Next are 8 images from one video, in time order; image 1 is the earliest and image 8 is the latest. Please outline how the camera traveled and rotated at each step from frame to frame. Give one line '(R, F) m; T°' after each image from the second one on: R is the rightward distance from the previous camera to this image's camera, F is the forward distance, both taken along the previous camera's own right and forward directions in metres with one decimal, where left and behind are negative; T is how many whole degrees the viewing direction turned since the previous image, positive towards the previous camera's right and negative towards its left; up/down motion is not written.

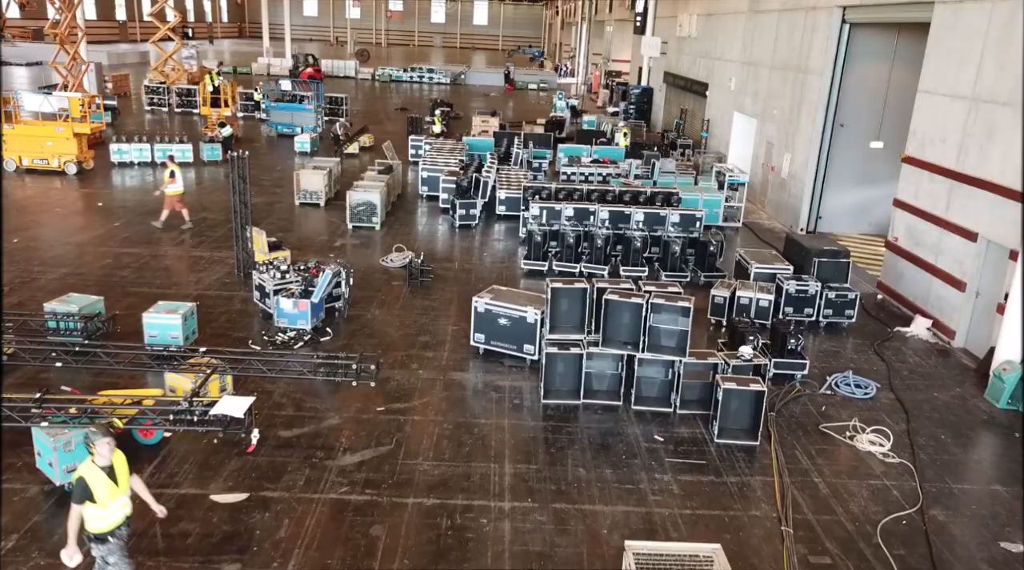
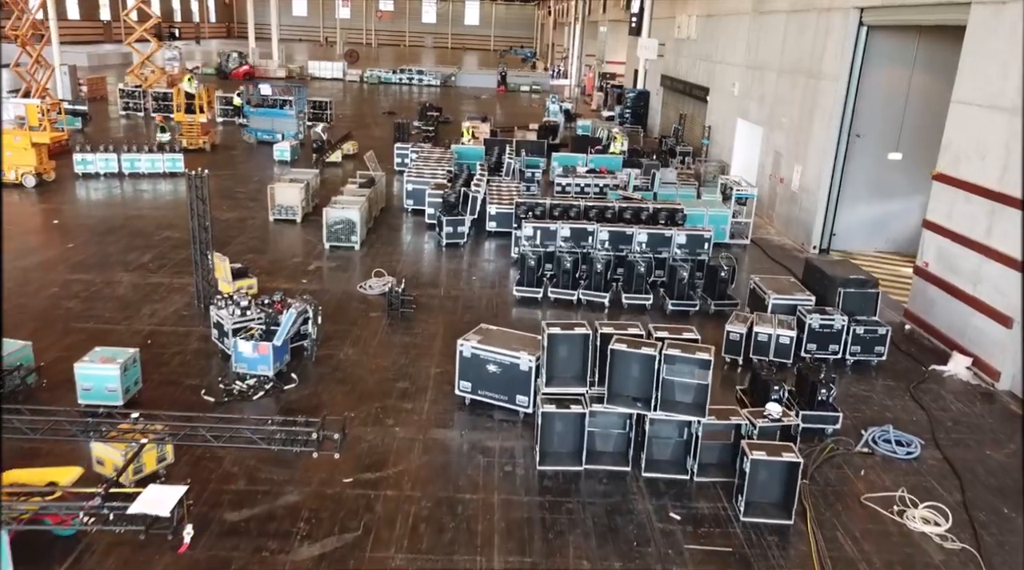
(0.0, +1.4) m; +1°
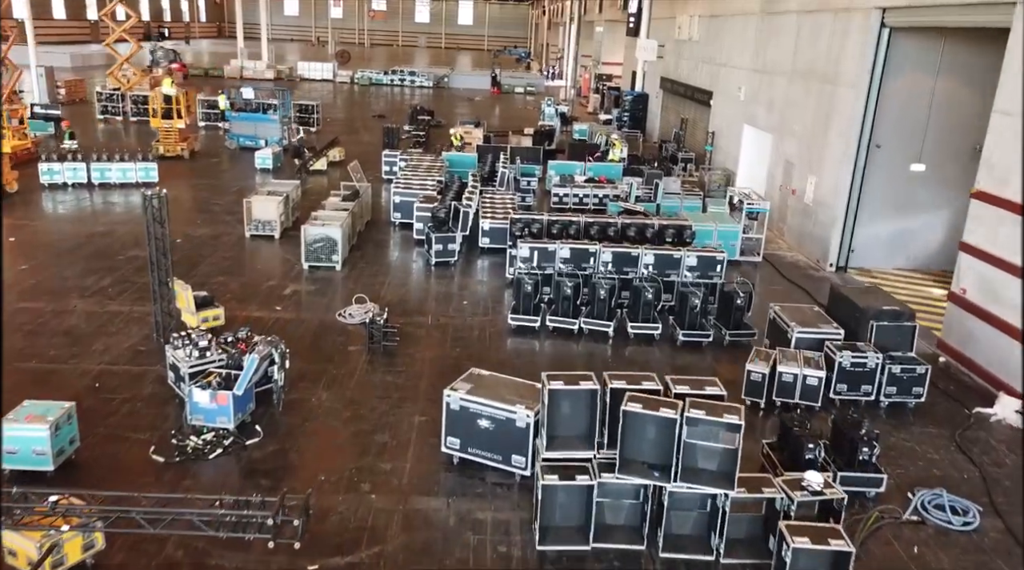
(0.0, +1.2) m; 0°
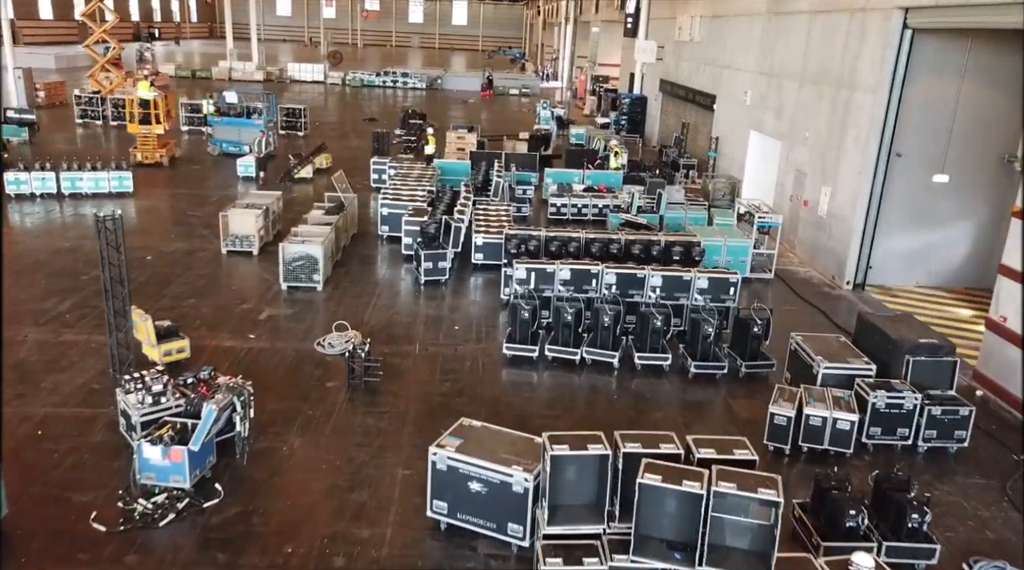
(0.0, +1.1) m; 0°
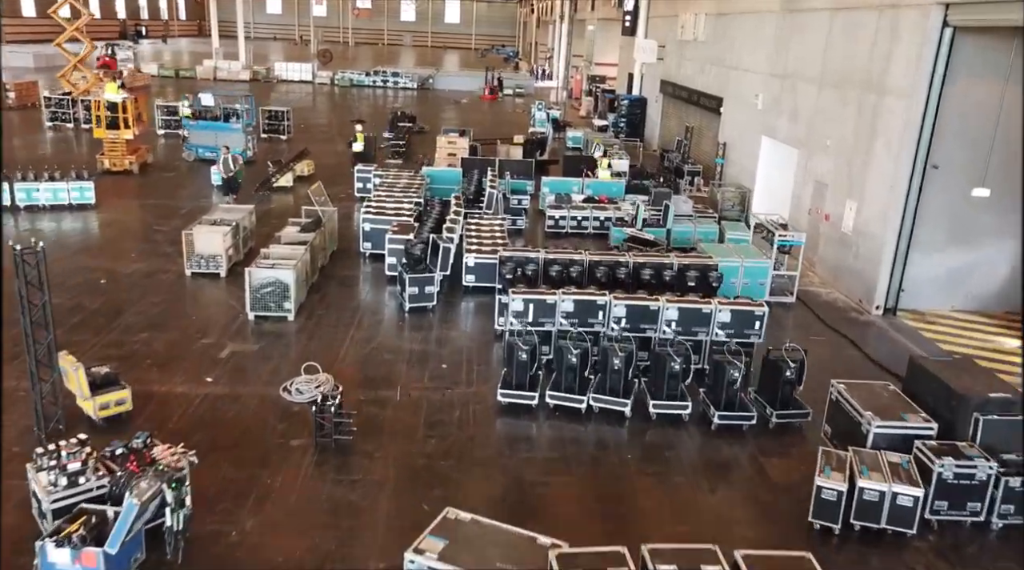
(0.0, +1.5) m; 0°
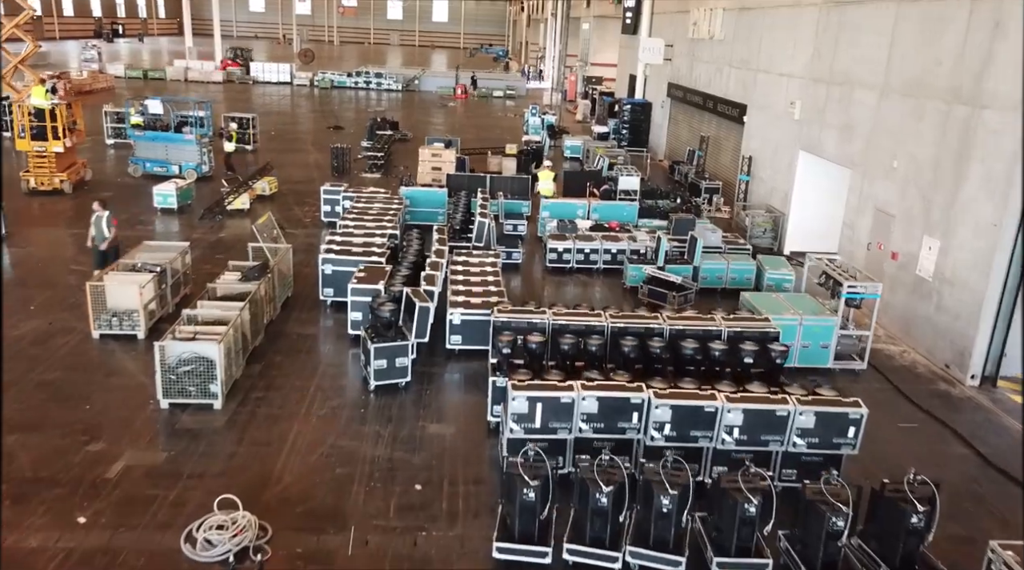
(-0.1, +3.0) m; +1°
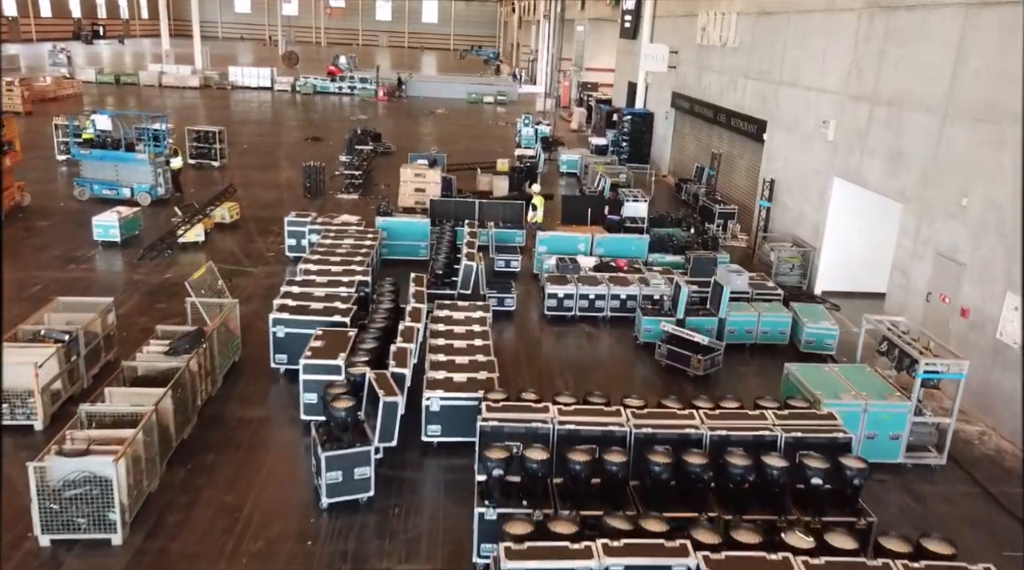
(0.0, +2.3) m; +1°
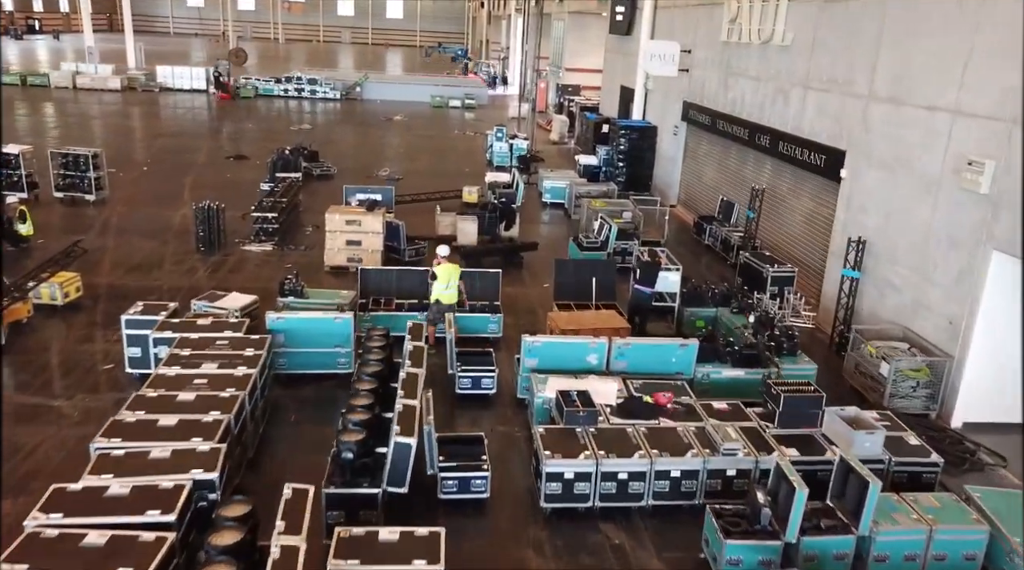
(0.0, +5.7) m; +2°
